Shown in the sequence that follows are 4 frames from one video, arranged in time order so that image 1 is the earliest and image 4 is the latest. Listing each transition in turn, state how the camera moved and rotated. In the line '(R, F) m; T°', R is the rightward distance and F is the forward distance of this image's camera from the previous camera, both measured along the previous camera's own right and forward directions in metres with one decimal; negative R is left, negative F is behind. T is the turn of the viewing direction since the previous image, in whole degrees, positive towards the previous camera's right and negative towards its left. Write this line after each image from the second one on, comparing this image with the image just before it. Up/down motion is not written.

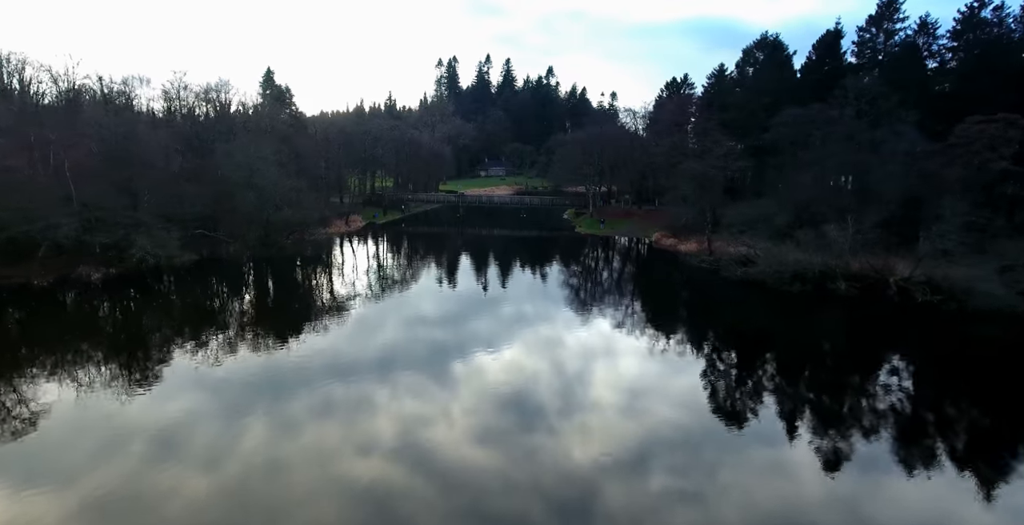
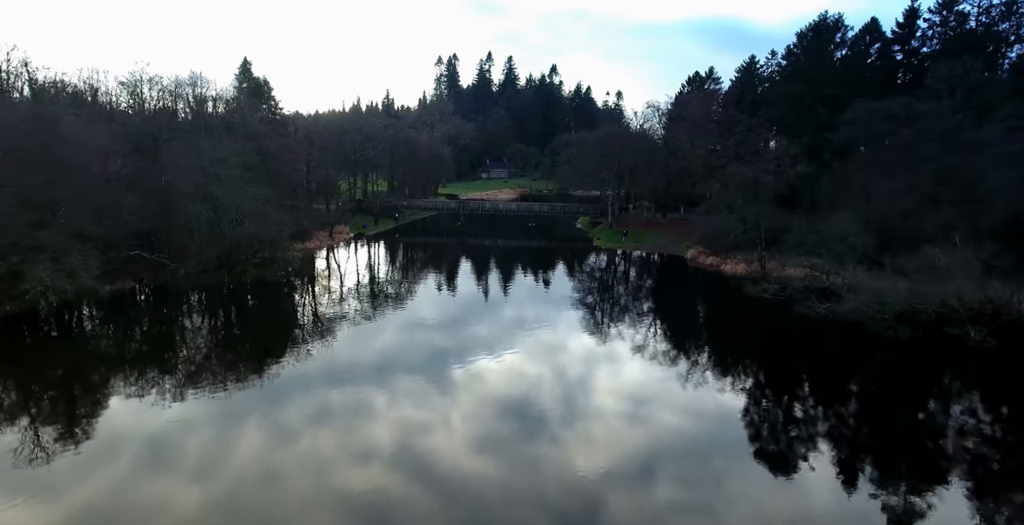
(-0.2, +2.1) m; 0°
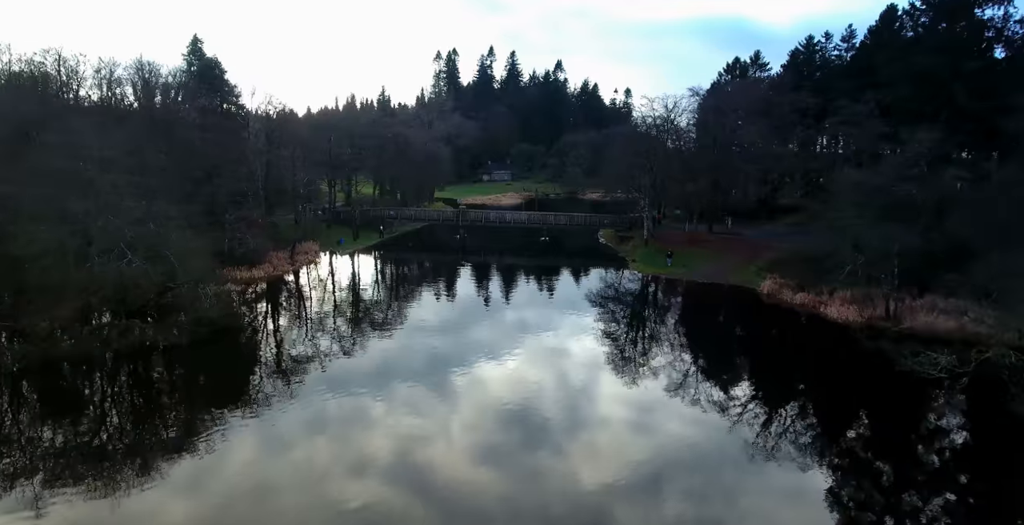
(-0.2, +3.1) m; 0°
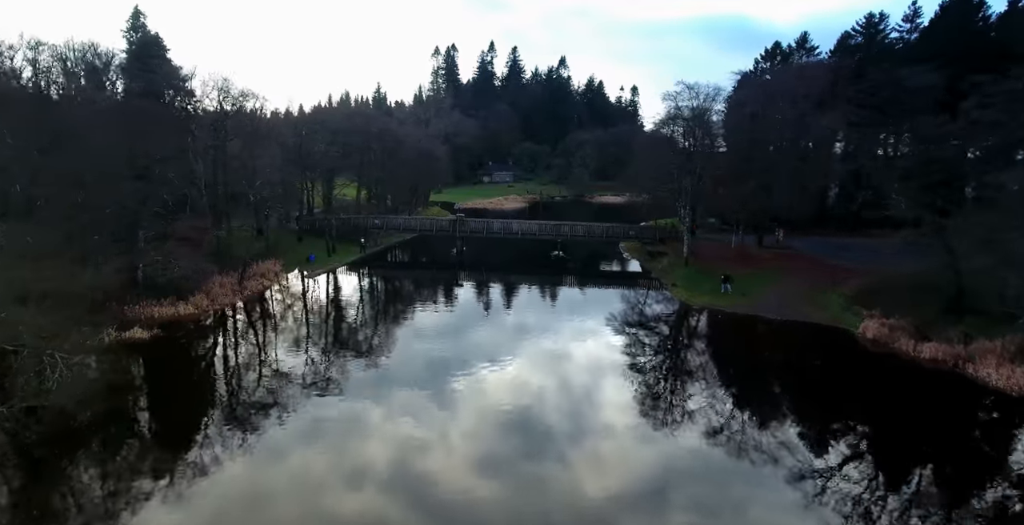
(-0.1, +2.4) m; 0°
